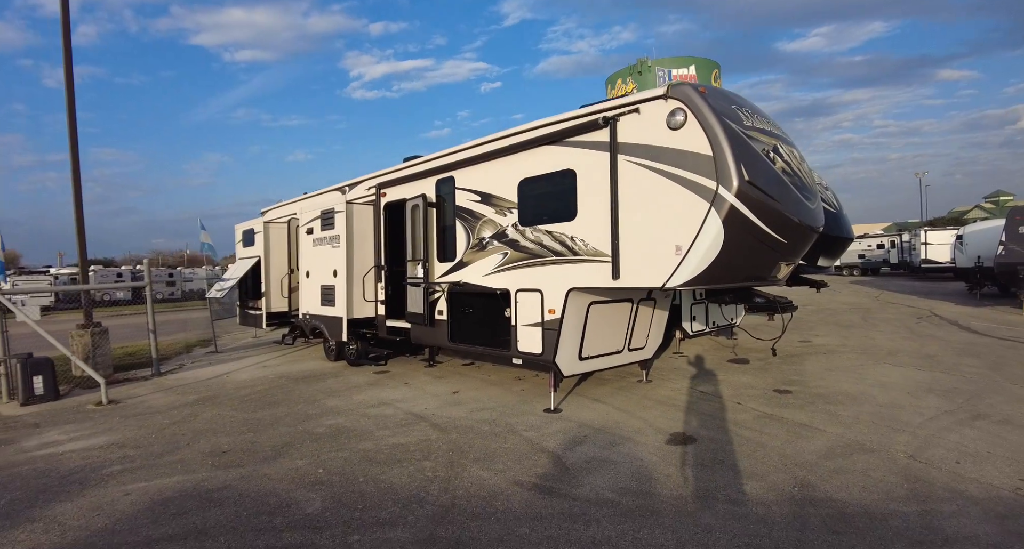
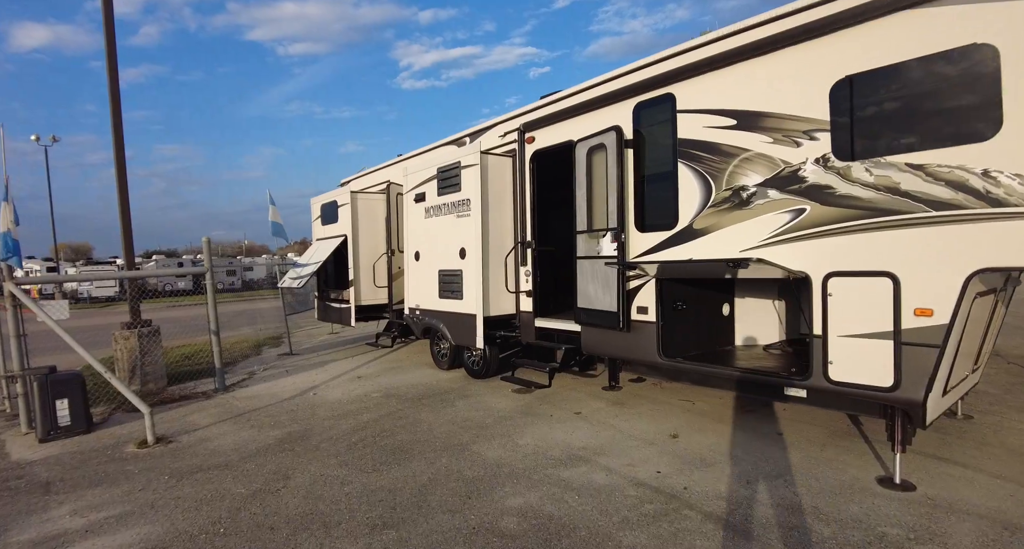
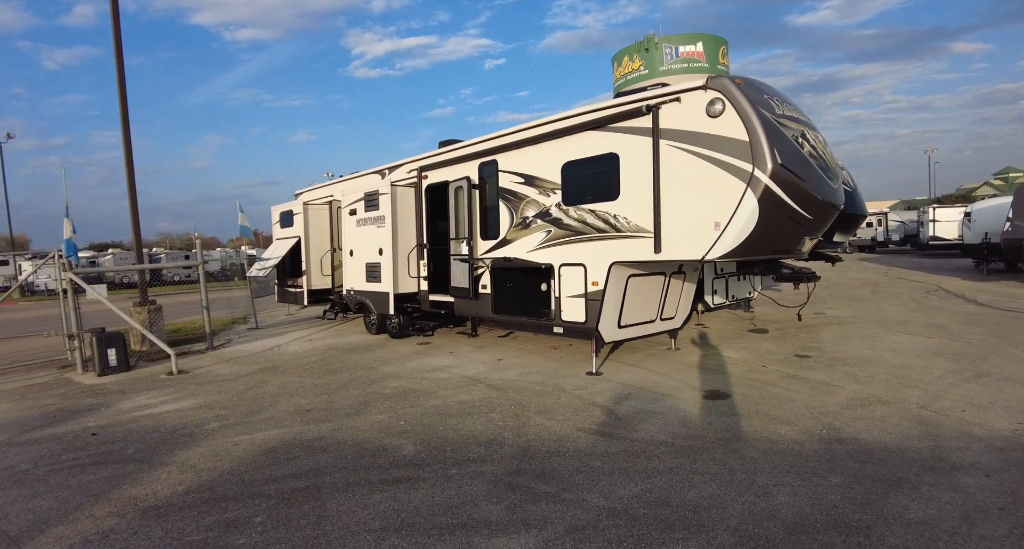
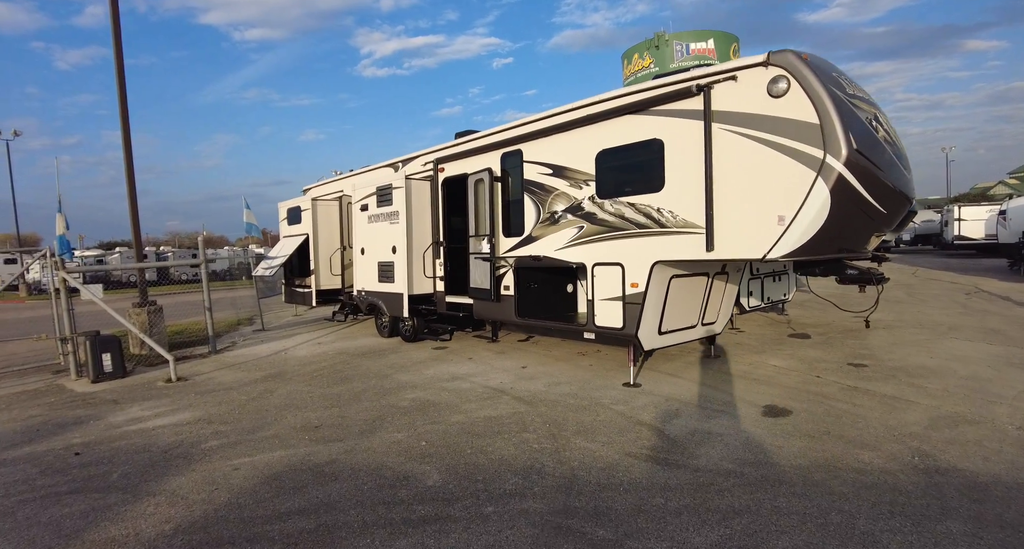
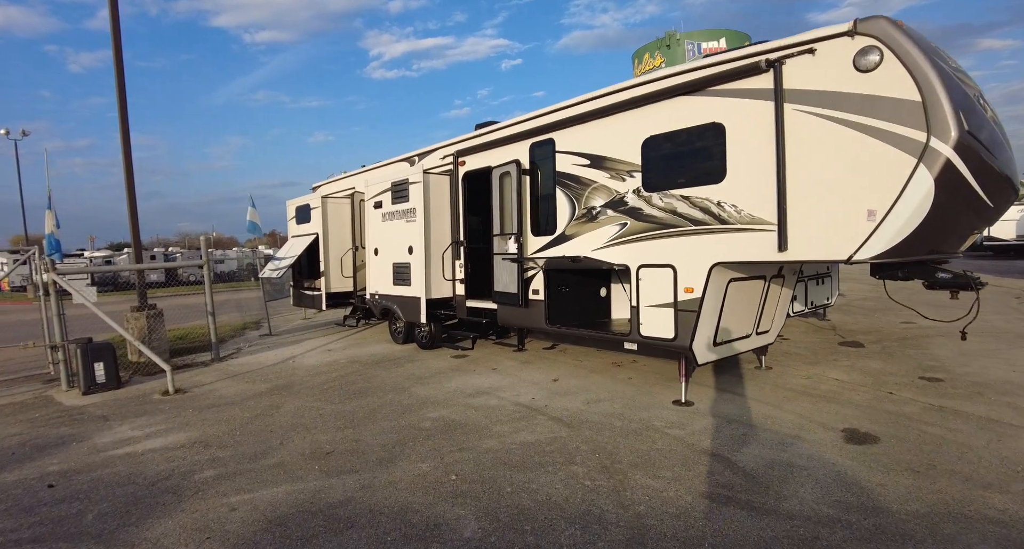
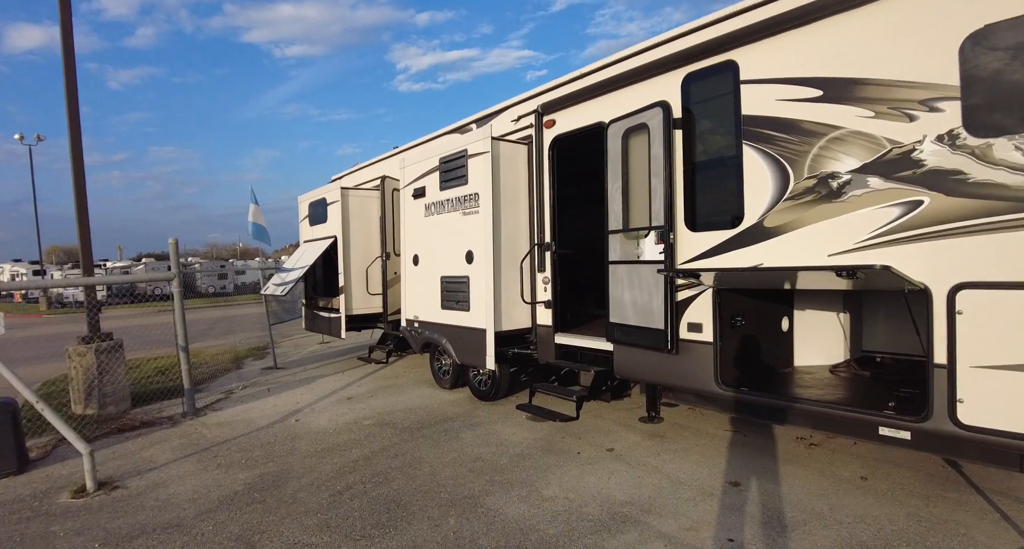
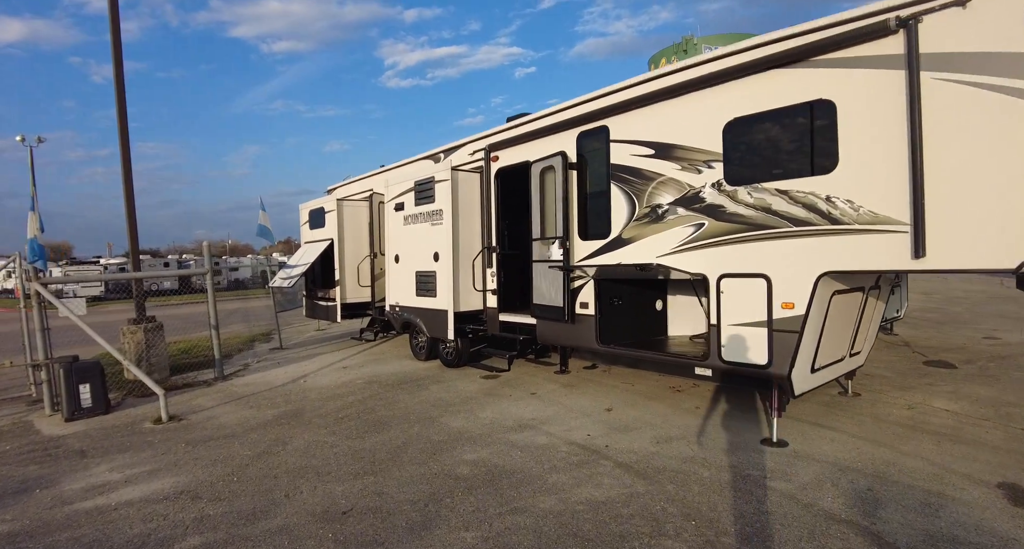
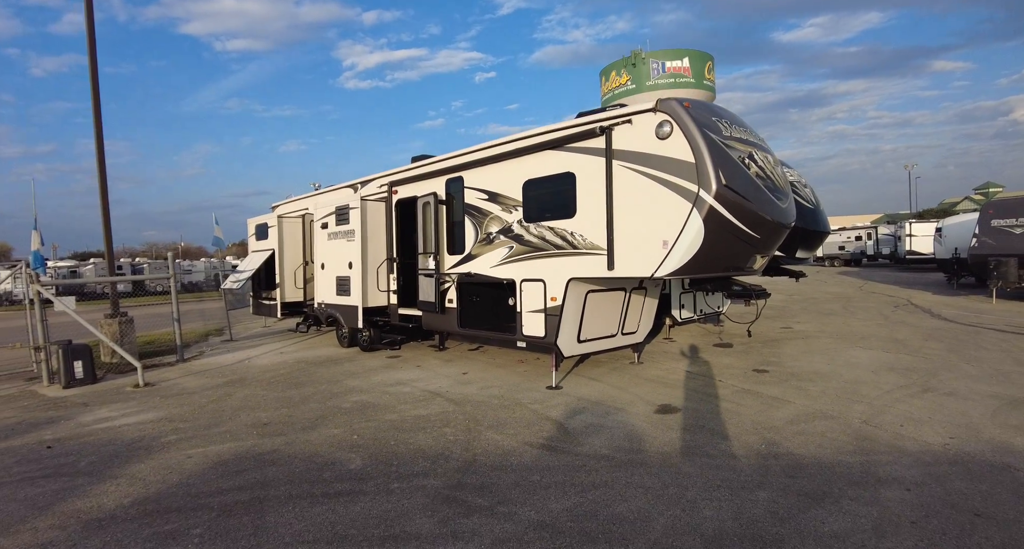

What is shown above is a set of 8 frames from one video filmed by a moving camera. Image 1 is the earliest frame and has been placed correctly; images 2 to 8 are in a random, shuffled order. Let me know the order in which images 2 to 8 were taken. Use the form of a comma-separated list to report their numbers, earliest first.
8, 3, 4, 5, 7, 2, 6
